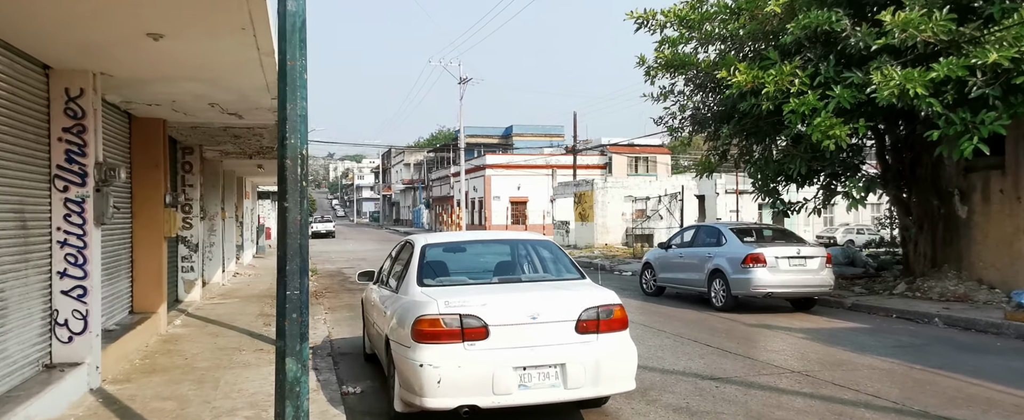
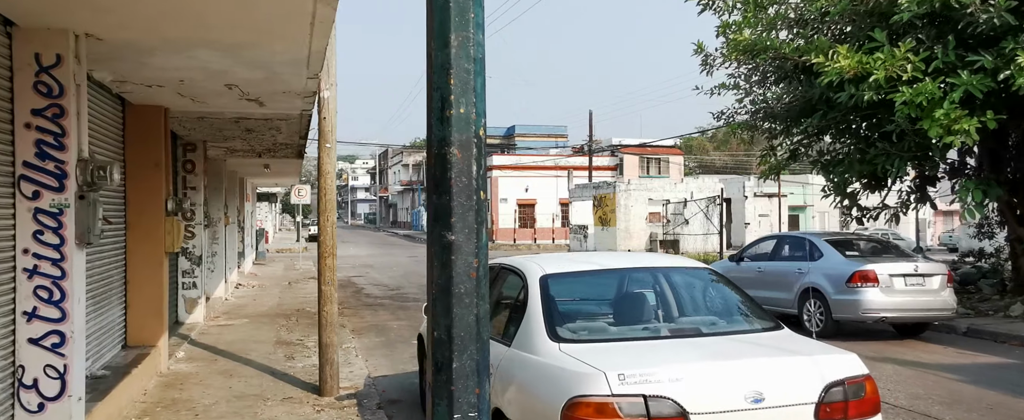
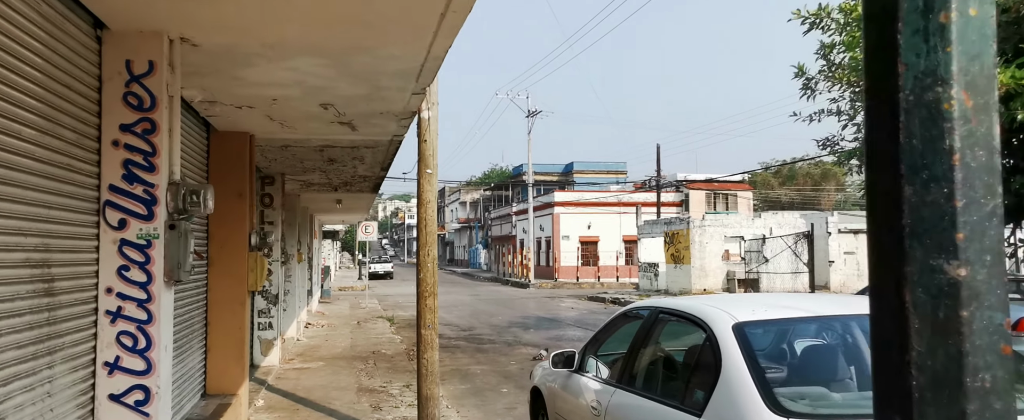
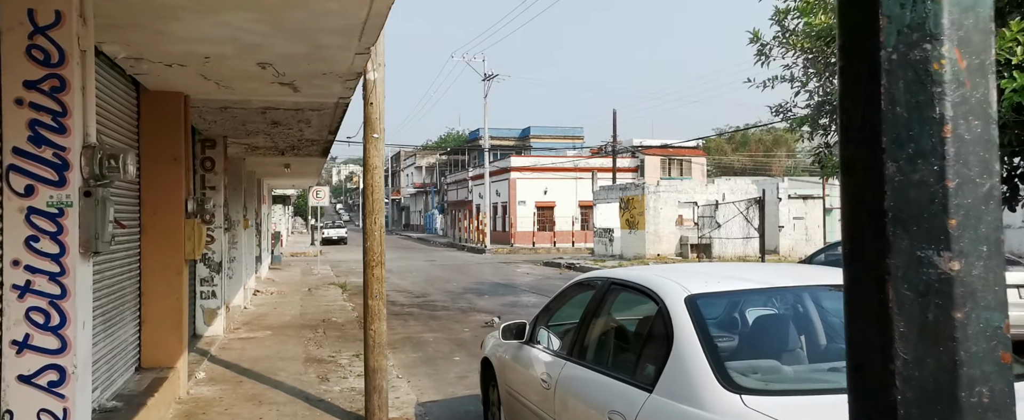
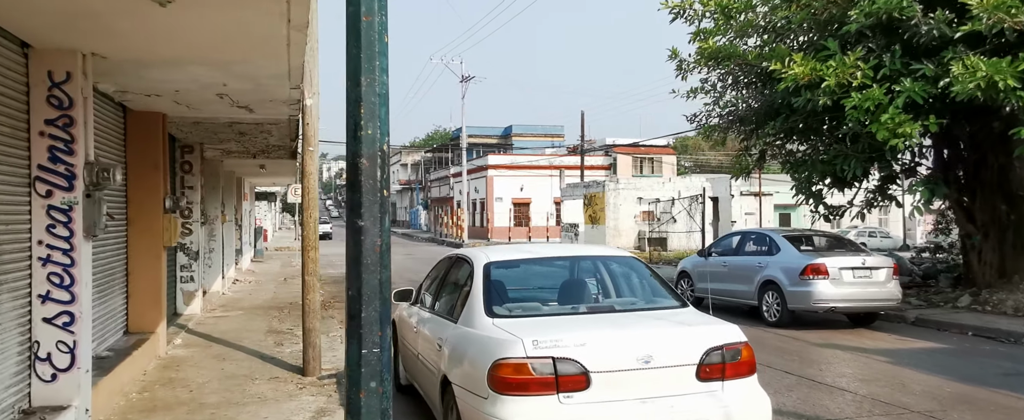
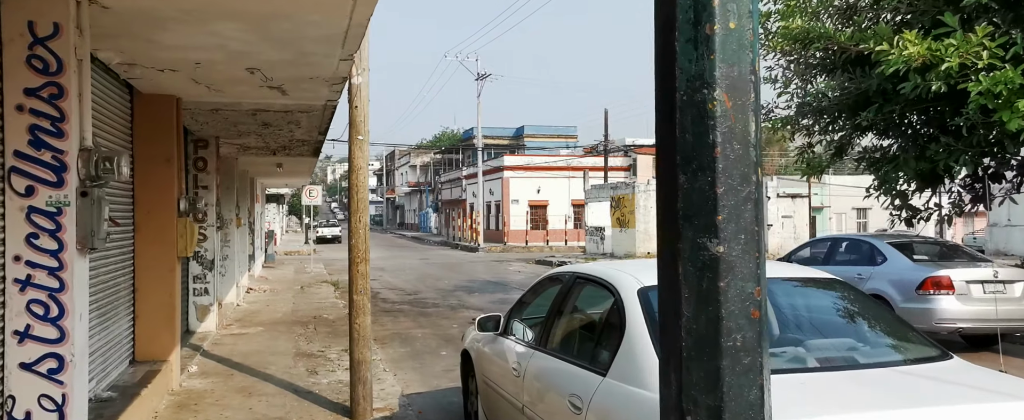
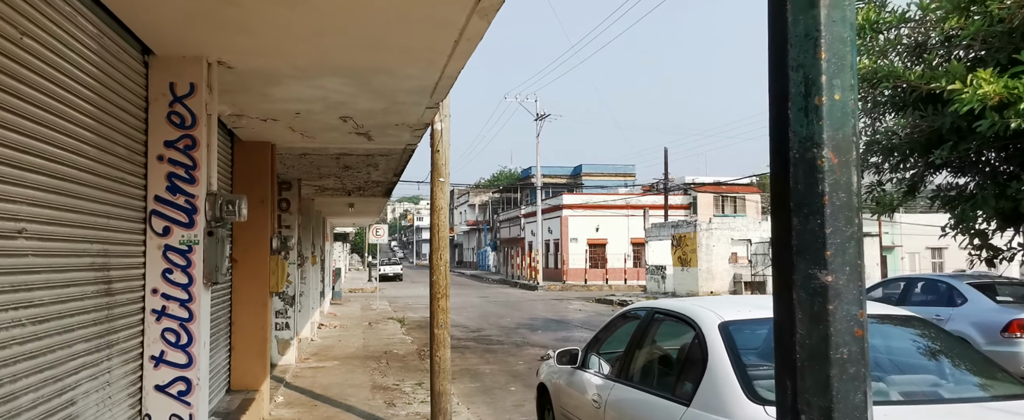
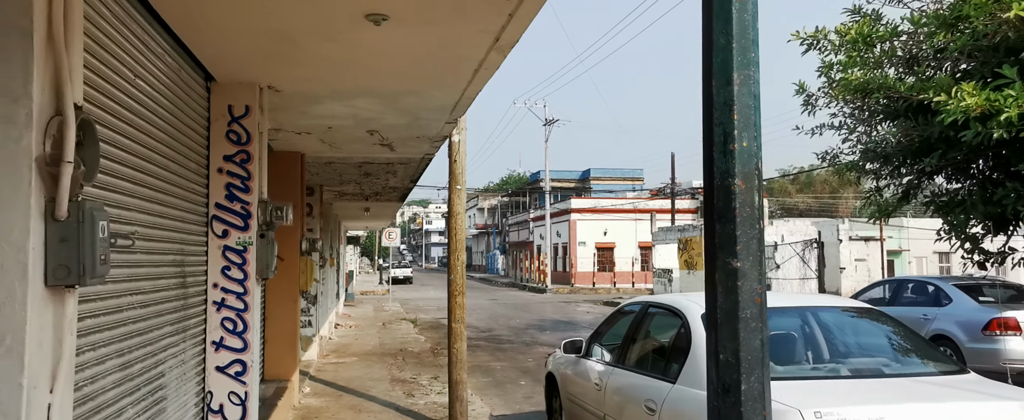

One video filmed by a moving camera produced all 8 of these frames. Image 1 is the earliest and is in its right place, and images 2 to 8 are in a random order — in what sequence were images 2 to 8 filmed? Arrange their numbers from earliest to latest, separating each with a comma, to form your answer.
5, 2, 6, 4, 3, 7, 8
